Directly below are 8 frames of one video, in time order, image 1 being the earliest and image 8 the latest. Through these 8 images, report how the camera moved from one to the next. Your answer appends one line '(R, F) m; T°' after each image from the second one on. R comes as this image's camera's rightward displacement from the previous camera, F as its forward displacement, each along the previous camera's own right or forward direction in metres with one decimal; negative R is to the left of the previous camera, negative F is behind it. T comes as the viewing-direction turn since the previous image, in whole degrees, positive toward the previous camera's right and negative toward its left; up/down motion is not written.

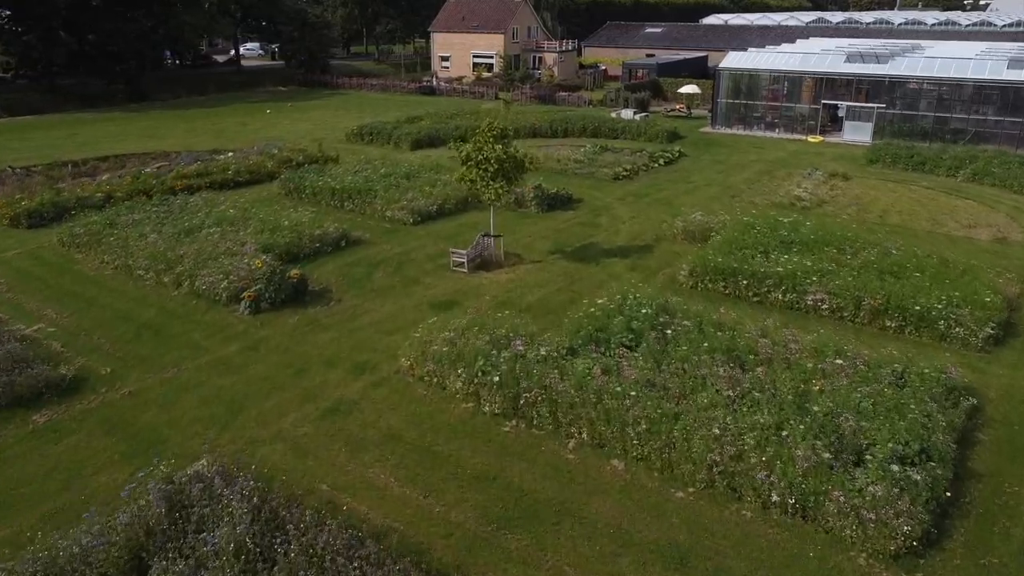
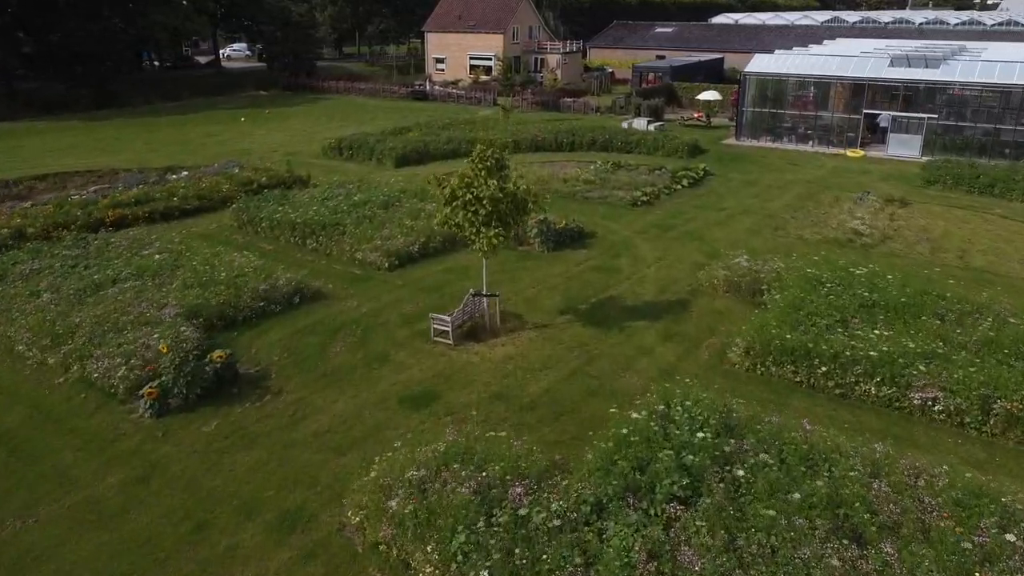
(0.0, +4.5) m; 0°
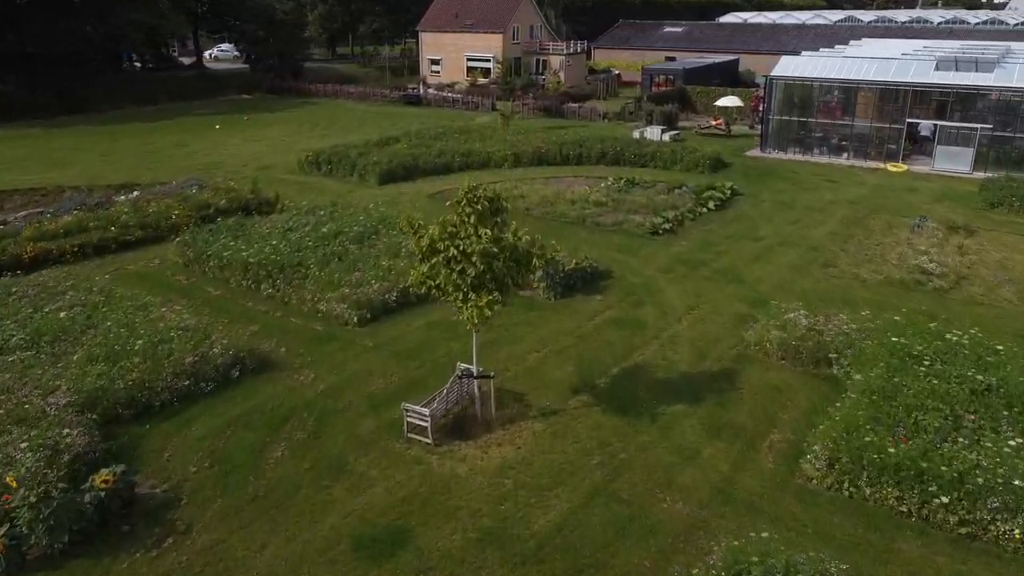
(0.0, +3.7) m; 0°
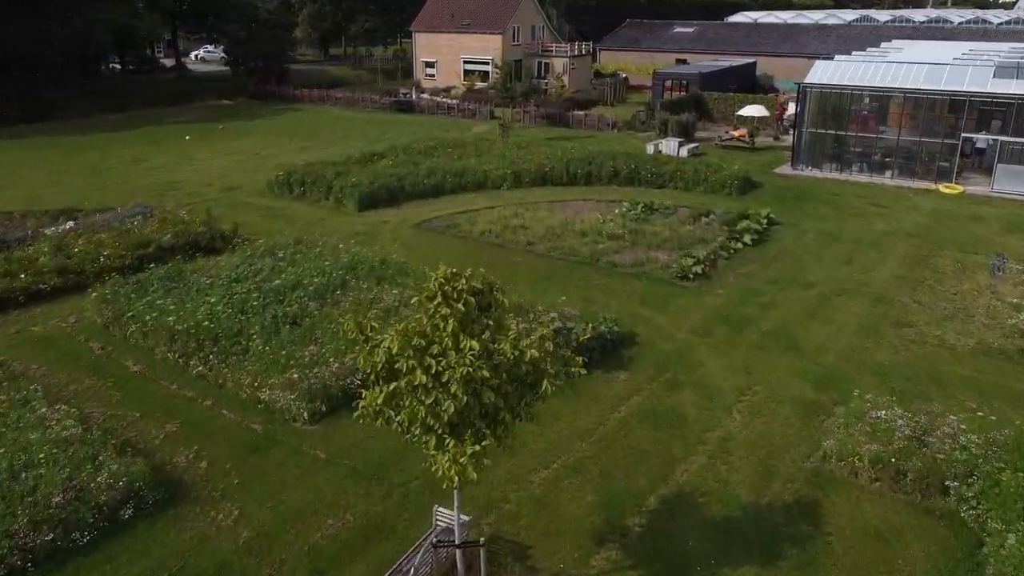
(0.0, +3.7) m; 0°
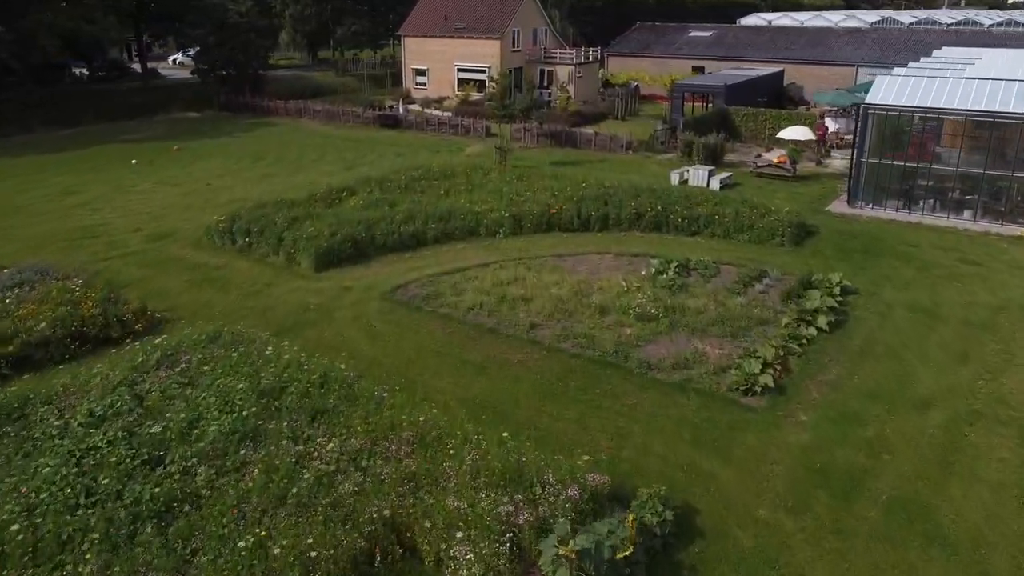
(+0.1, +5.0) m; 0°
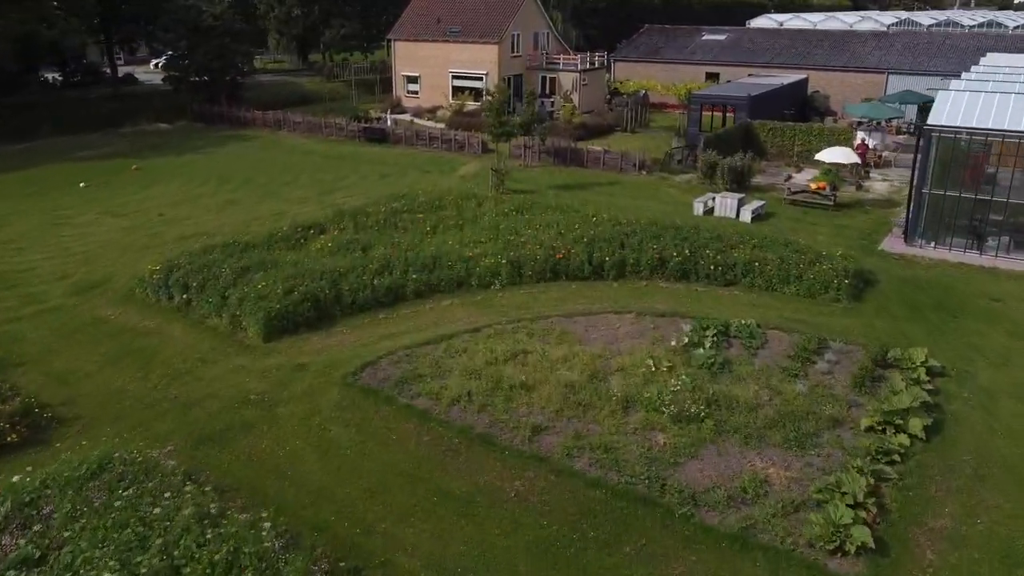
(+0.1, +3.7) m; 0°
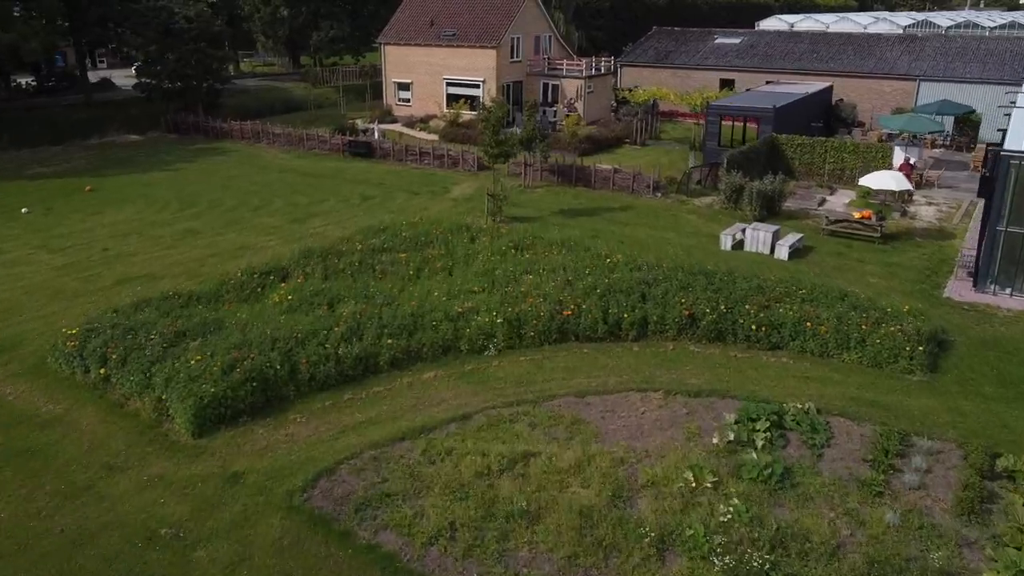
(0.0, +3.2) m; 0°
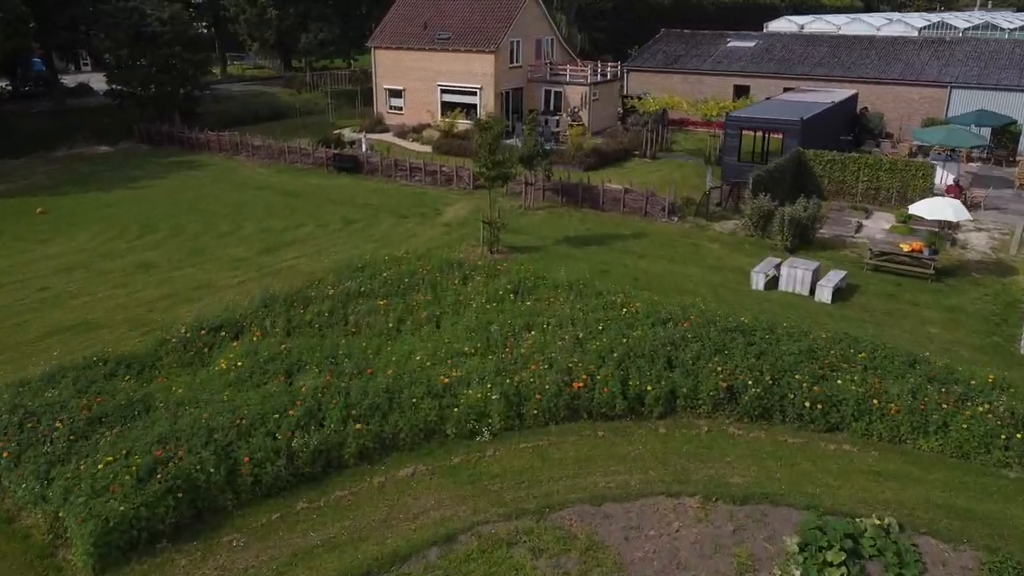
(0.0, +2.8) m; 0°
